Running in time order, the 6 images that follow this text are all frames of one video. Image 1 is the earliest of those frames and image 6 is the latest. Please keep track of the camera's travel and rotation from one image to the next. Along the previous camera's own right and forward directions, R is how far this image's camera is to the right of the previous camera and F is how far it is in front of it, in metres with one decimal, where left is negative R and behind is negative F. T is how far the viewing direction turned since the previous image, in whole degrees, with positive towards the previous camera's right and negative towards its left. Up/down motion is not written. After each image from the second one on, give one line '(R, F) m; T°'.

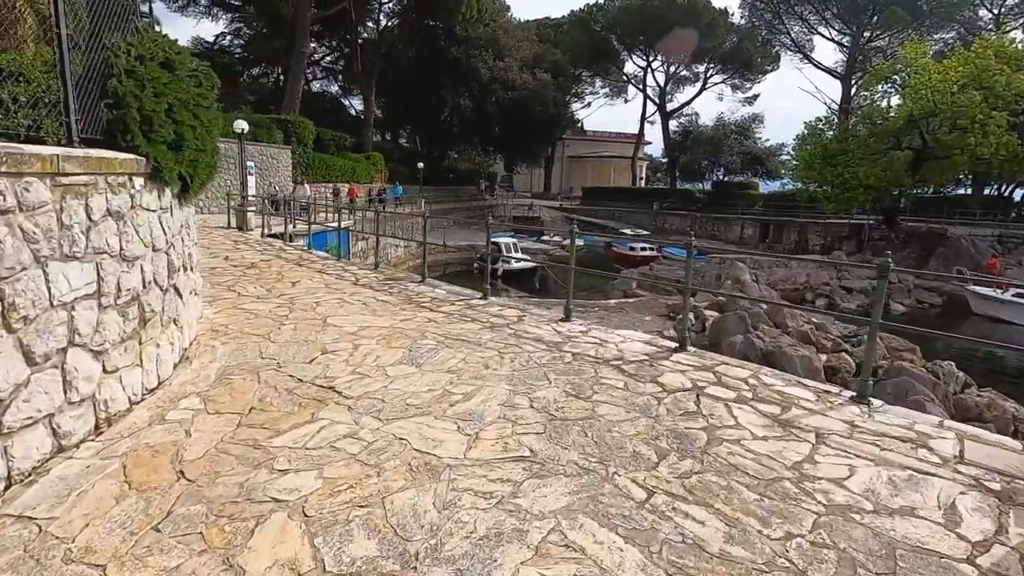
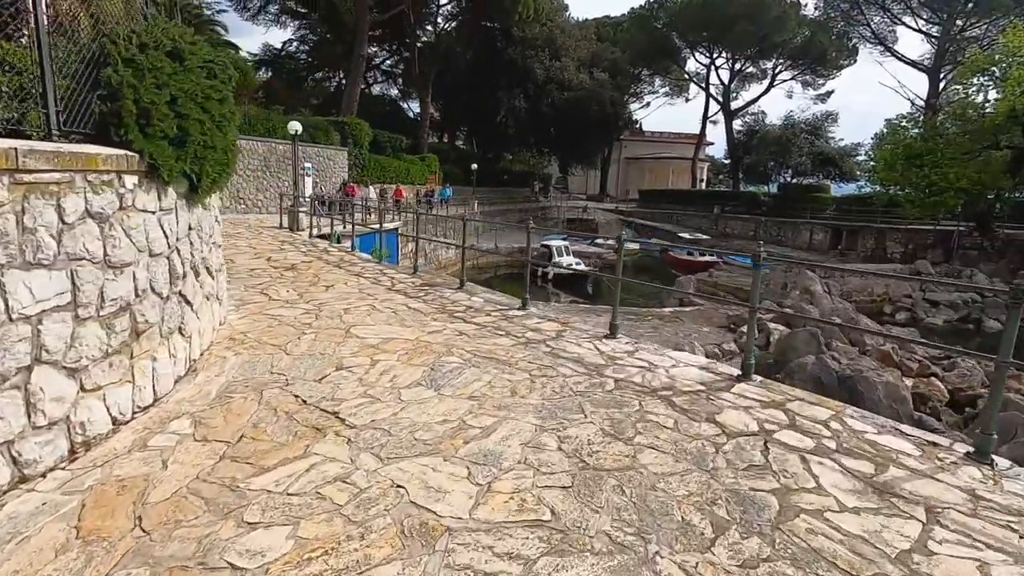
(+0.1, +0.5) m; -6°
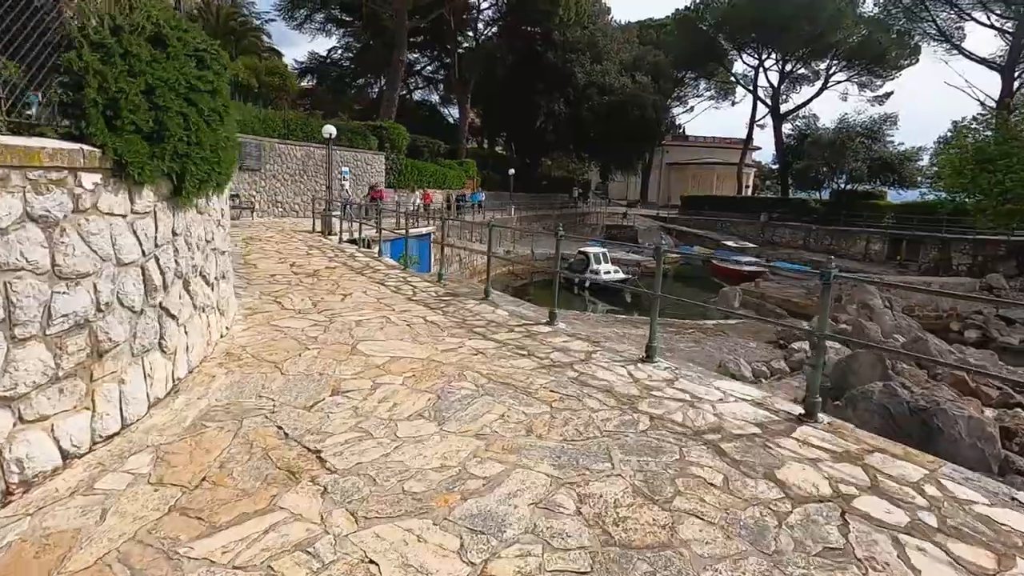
(+0.1, +0.5) m; -4°
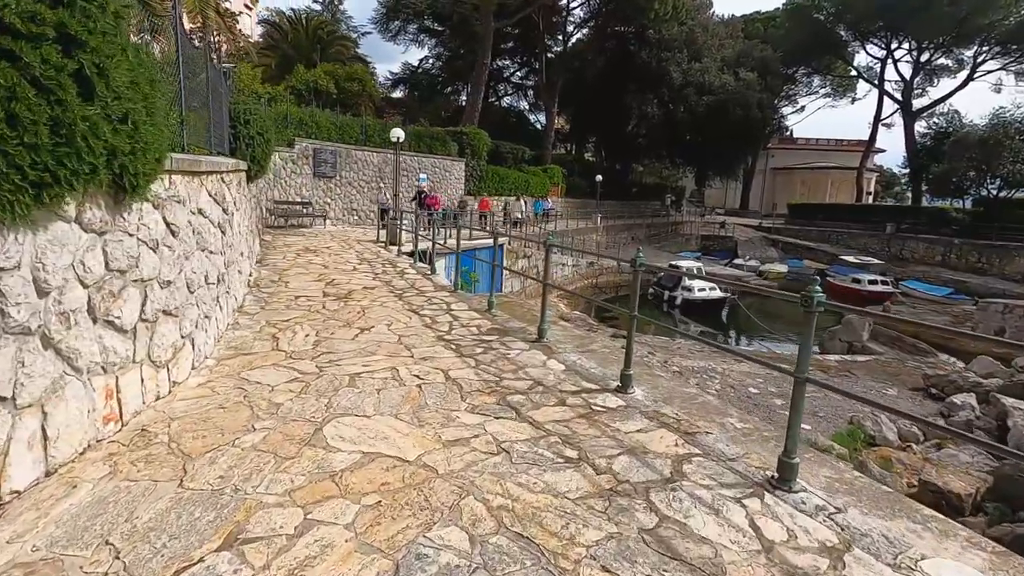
(+0.2, +1.6) m; -9°
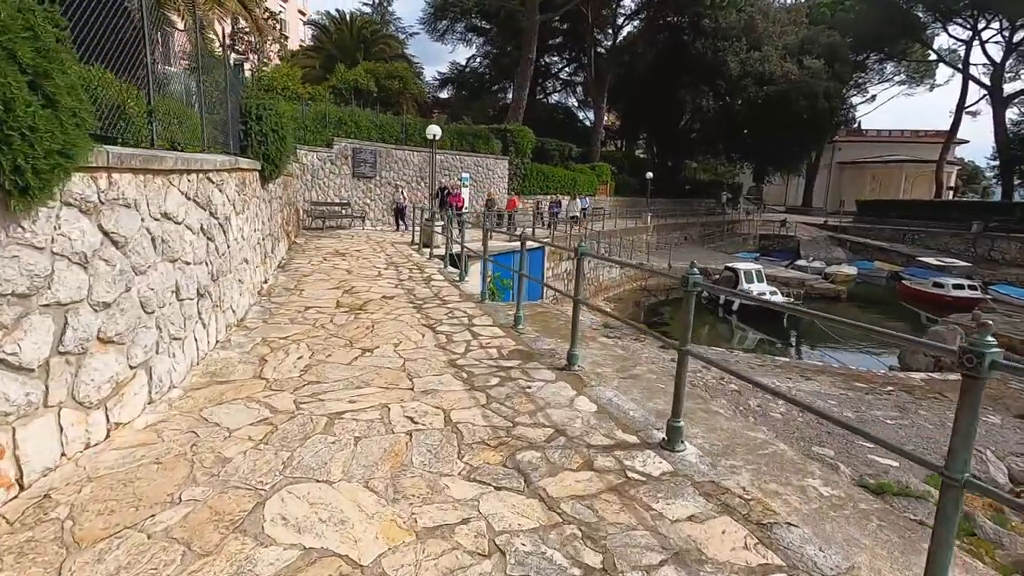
(+0.2, +0.8) m; -5°
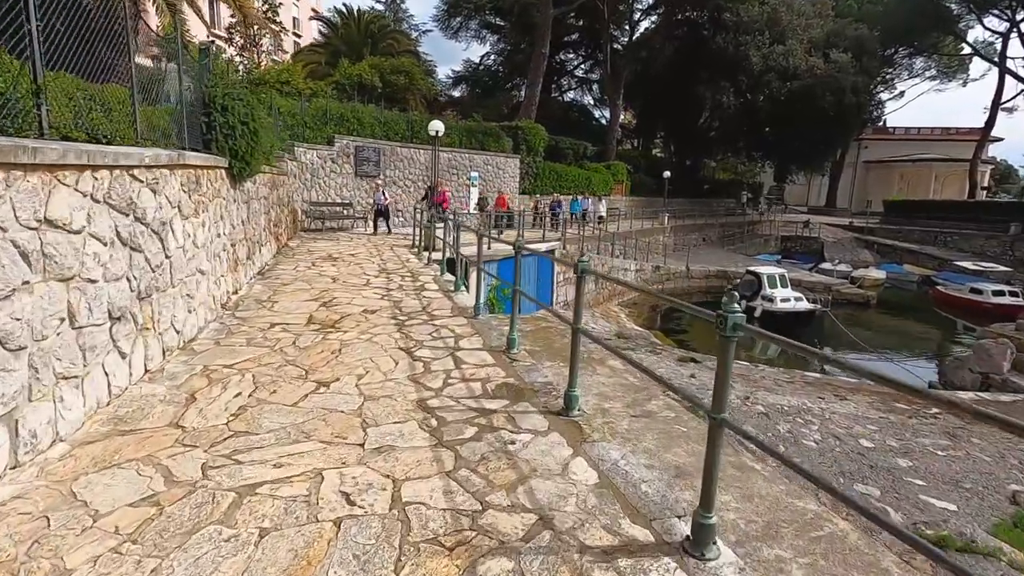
(+0.2, +0.8) m; -2°
